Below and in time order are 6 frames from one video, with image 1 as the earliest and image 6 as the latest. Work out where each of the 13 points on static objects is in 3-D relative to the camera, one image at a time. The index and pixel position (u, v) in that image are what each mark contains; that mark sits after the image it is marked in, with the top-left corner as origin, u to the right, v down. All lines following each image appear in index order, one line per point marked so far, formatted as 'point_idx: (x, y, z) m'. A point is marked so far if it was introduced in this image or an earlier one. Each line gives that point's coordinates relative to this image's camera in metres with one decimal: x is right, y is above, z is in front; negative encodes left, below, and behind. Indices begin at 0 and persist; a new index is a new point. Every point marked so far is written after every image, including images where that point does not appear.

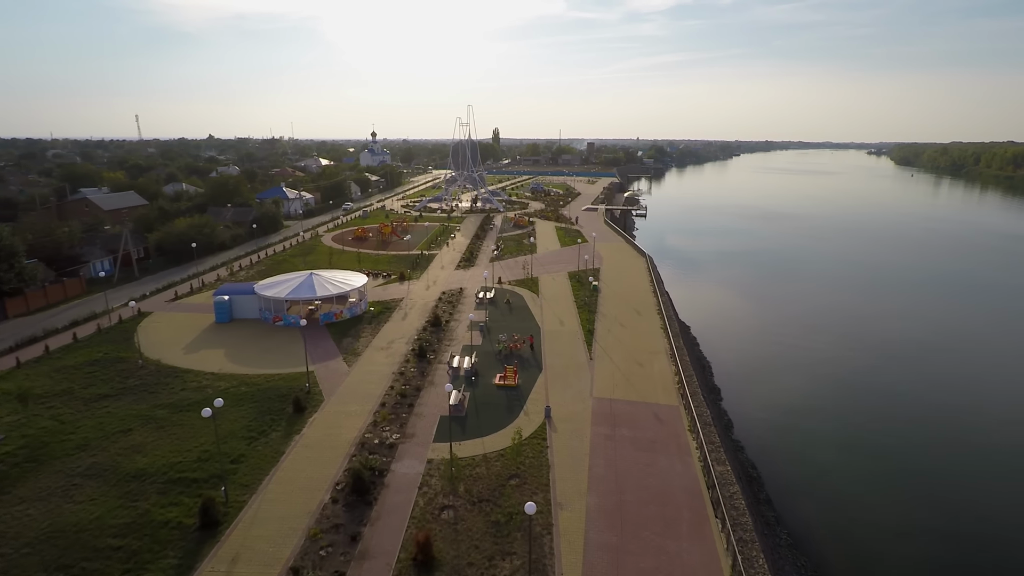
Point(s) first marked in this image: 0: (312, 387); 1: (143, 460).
0: (-6.4, -3.2, +19.9) m
1: (-9.2, -4.3, +15.4) m
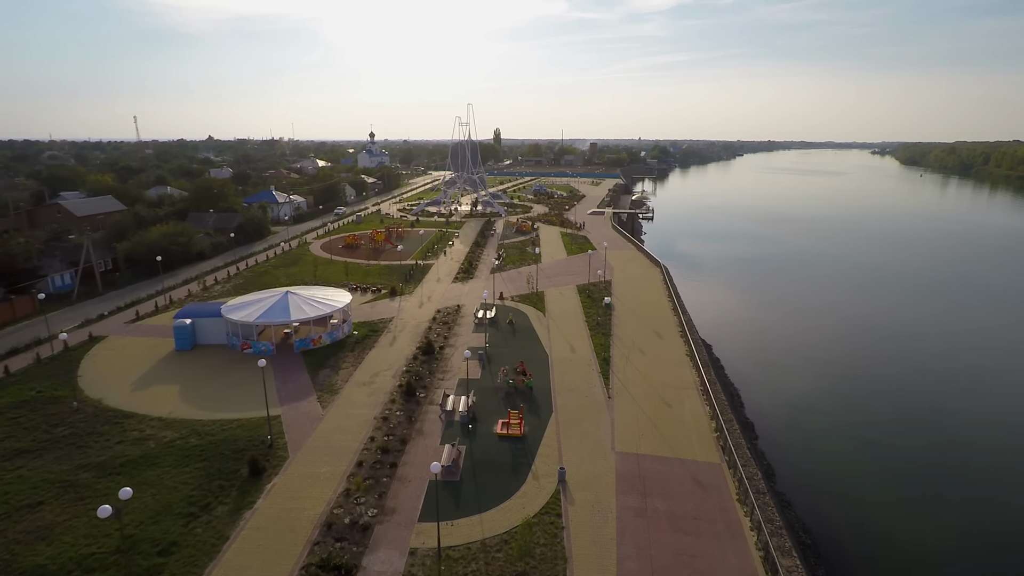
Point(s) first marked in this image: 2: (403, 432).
0: (-6.3, -4.0, +16.5) m
1: (-9.1, -5.1, +12.0) m
2: (-3.0, -3.9, +16.8) m
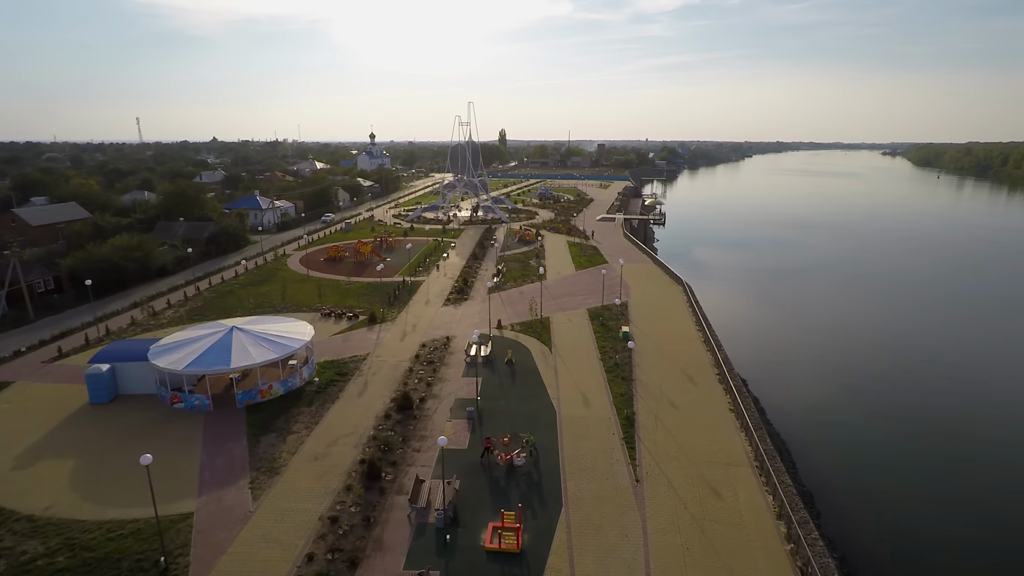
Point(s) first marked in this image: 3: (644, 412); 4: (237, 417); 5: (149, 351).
0: (-6.4, -5.1, +11.8) m
1: (-9.2, -6.2, +7.4) m
2: (-3.1, -5.0, +12.1) m
3: (+3.9, -3.6, +18.1) m
4: (-7.9, -3.7, +17.6) m
5: (-11.1, -1.9, +18.9) m
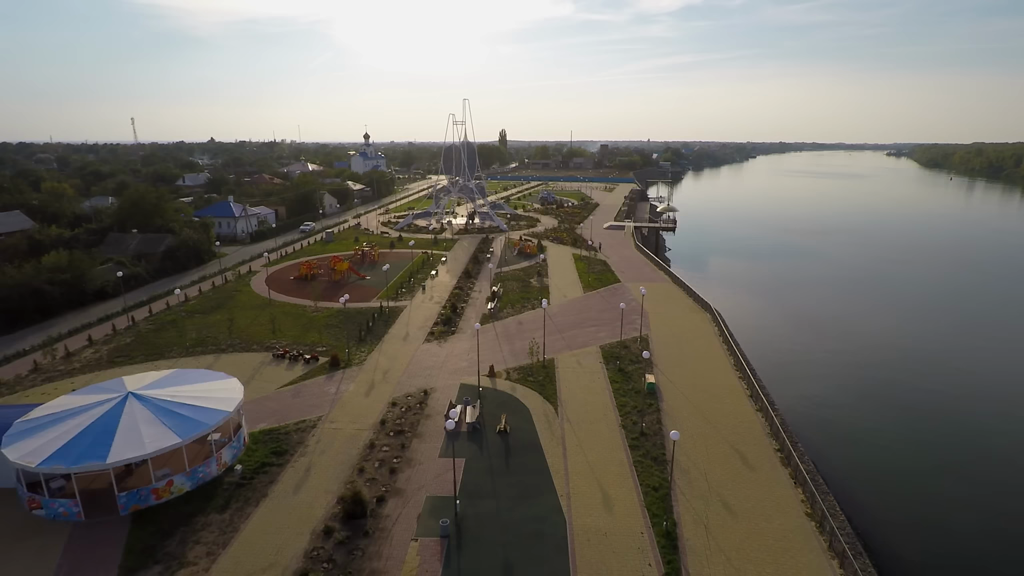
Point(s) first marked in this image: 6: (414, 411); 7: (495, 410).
0: (-6.6, -6.3, +6.7) m
1: (-9.4, -7.4, +2.2) m
2: (-3.3, -6.3, +6.9) m
3: (+3.7, -4.9, +13.0) m
4: (-8.0, -4.9, +12.5) m
5: (-11.2, -3.1, +13.8) m
6: (-2.9, -3.6, +18.0) m
7: (-0.5, -3.5, +18.1) m
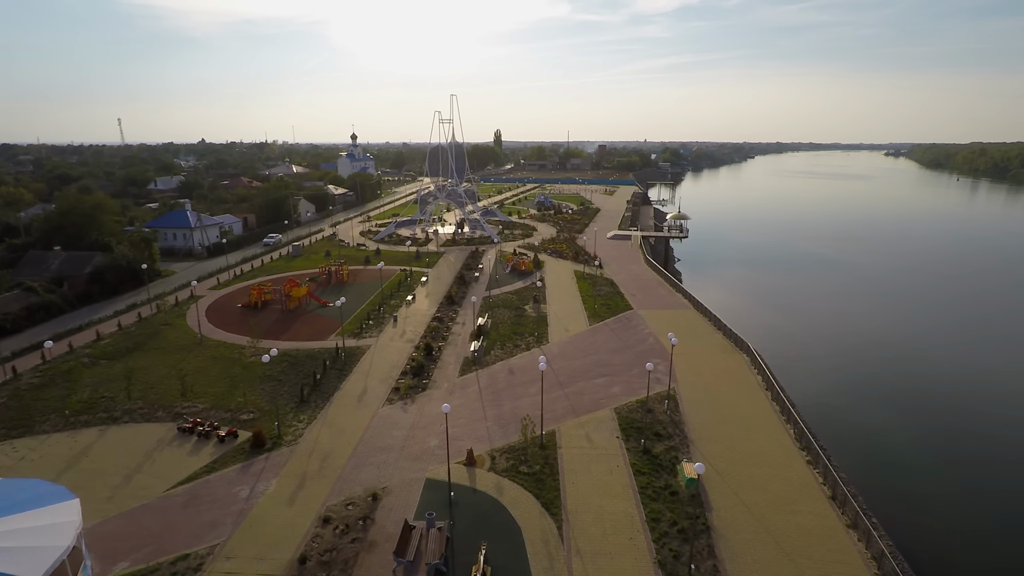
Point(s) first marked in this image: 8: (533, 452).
0: (-6.8, -7.7, +1.0) m
1: (-9.6, -8.8, -3.5) m
2: (-3.5, -7.6, +1.3) m
3: (+3.4, -6.2, +7.3) m
4: (-8.3, -6.3, +6.8) m
5: (-11.5, -4.5, +8.1) m
6: (-3.2, -4.9, +12.4) m
7: (-0.8, -4.9, +12.5) m
8: (+0.6, -4.1, +15.6) m
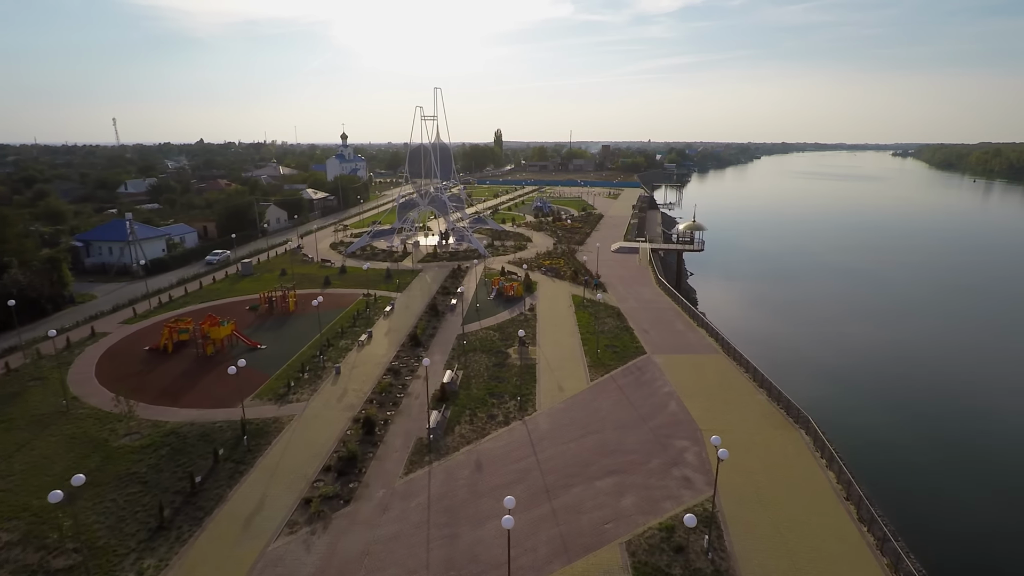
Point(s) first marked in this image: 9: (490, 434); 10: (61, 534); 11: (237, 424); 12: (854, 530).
0: (-7.7, -9.1, -5.1) m
1: (-10.5, -10.2, -9.6) m
2: (-4.4, -9.0, -4.8) m
3: (+2.6, -7.6, +1.2) m
4: (-9.2, -7.7, +0.7) m
5: (-12.4, -5.9, +2.0) m
6: (-4.0, -6.3, +6.2) m
7: (-1.7, -6.3, +6.4) m
8: (-0.2, -5.5, +9.5) m
9: (-0.6, -3.8, +16.3) m
10: (-8.9, -4.8, +12.1) m
11: (-7.4, -3.7, +16.6) m
12: (+6.8, -5.0, +12.1) m
